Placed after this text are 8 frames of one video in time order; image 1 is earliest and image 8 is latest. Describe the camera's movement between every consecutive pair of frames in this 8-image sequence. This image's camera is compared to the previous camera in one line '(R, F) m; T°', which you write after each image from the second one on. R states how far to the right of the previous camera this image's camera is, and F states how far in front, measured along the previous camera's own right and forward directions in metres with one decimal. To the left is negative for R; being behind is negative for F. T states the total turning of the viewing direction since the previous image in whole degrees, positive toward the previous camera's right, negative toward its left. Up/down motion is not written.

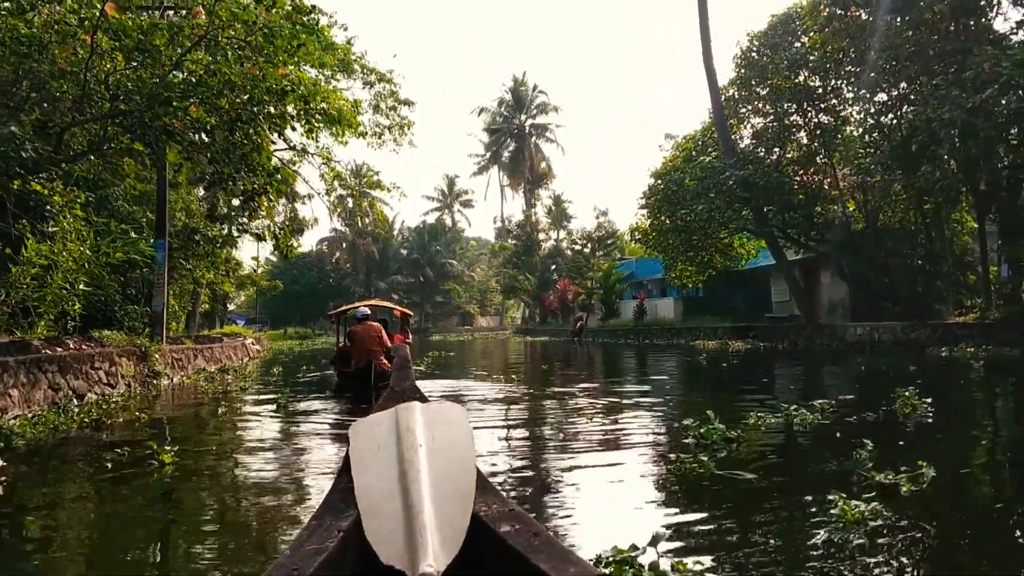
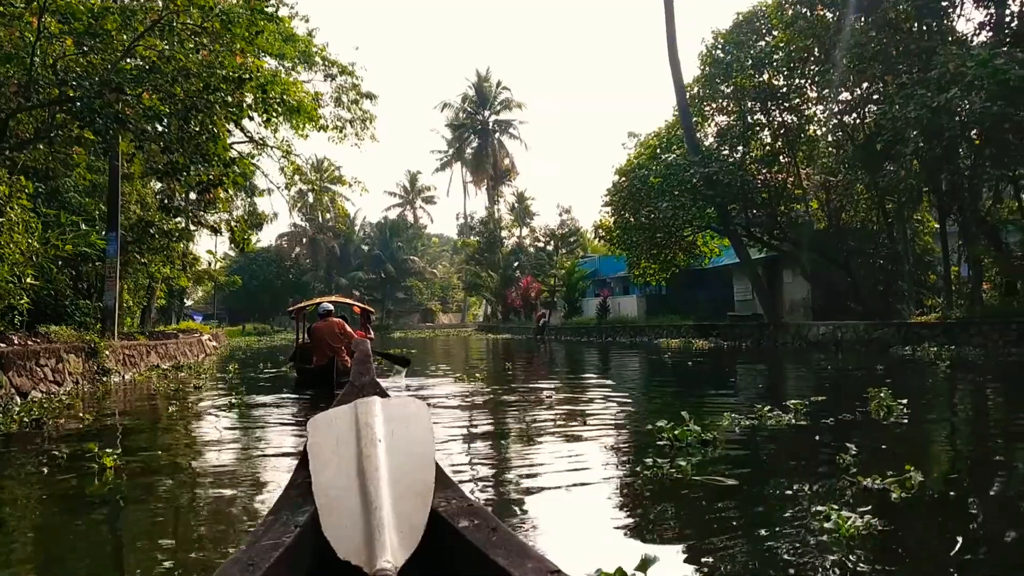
(0.0, +0.2) m; +3°
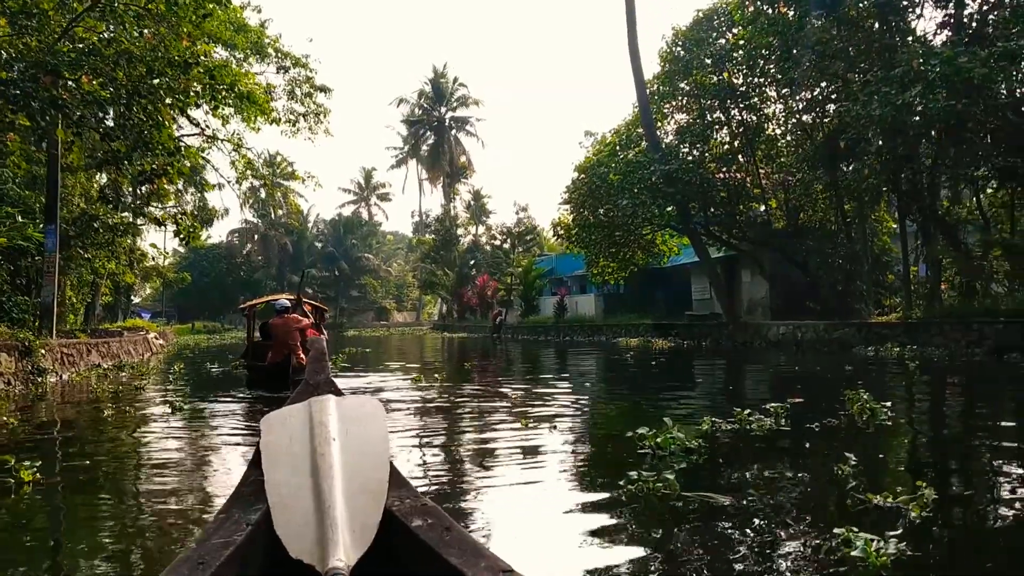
(0.0, +0.4) m; +3°
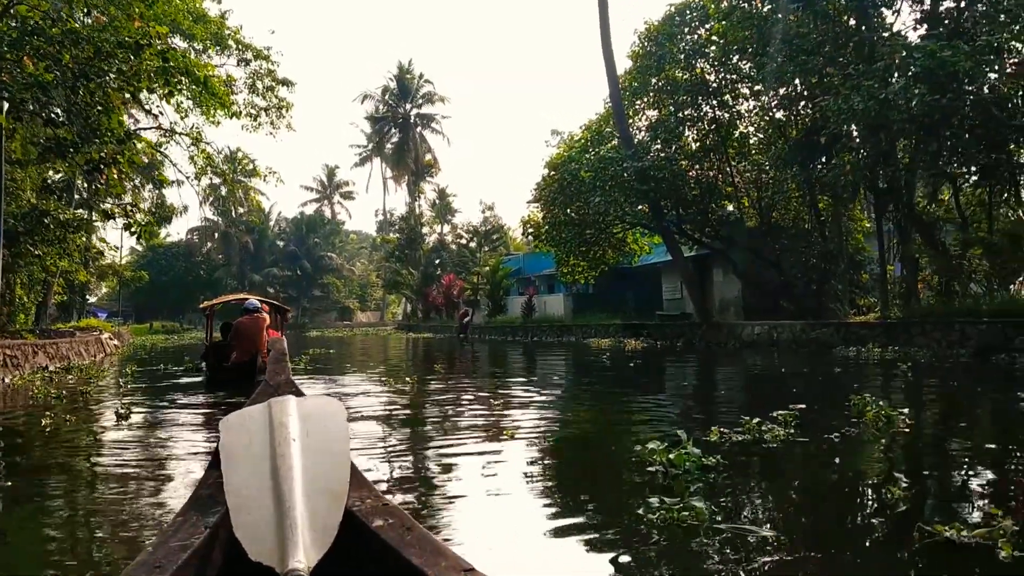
(-0.1, +0.5) m; +2°
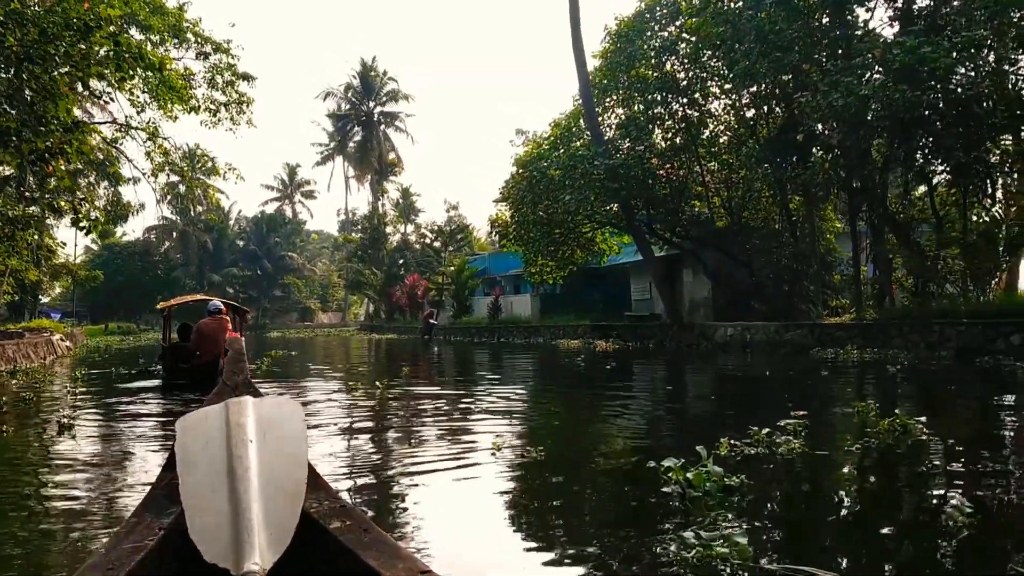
(-0.1, +0.4) m; +3°
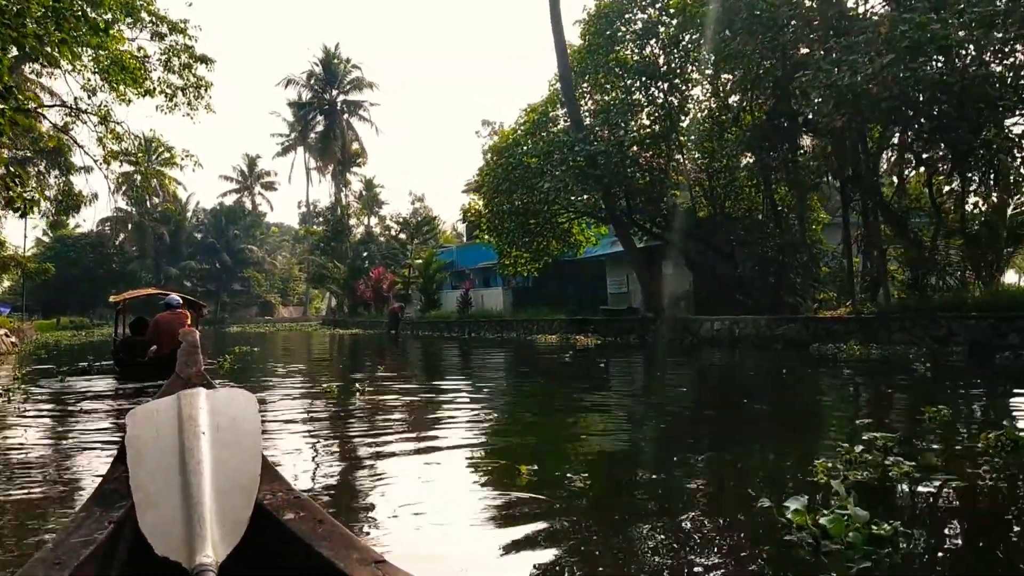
(-0.2, +0.8) m; +3°
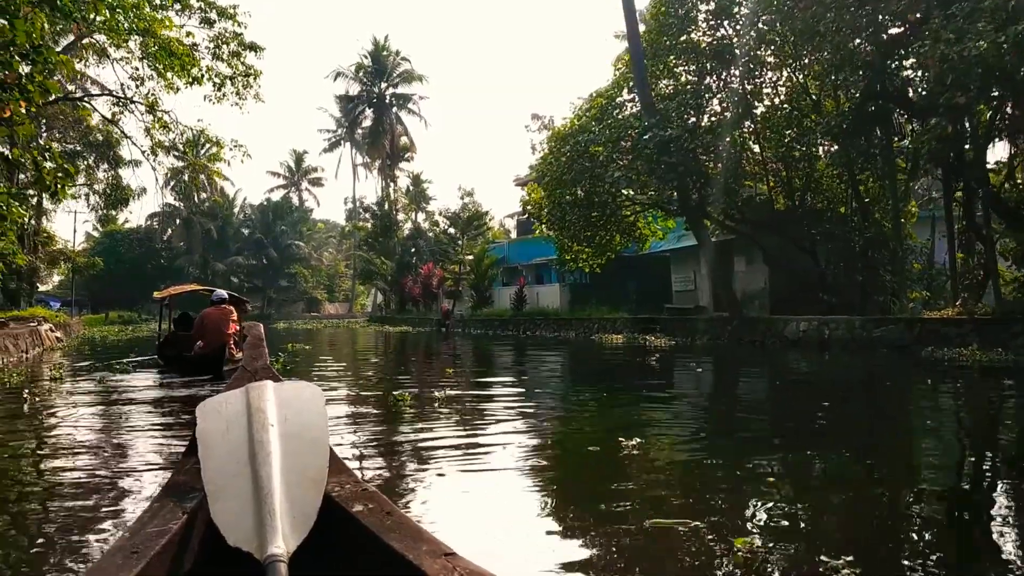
(-0.4, +0.9) m; -3°
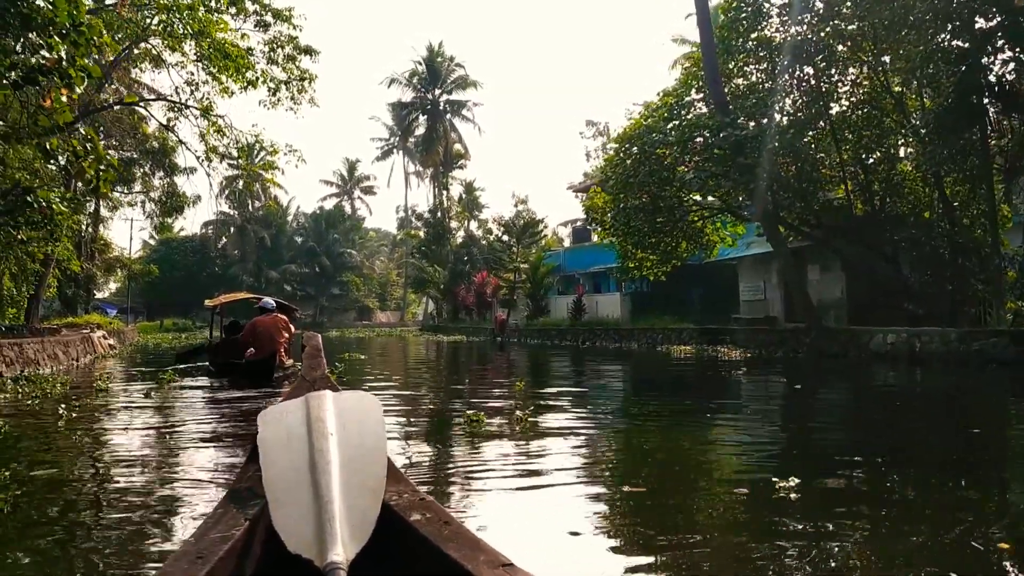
(-0.2, +0.6) m; -3°
